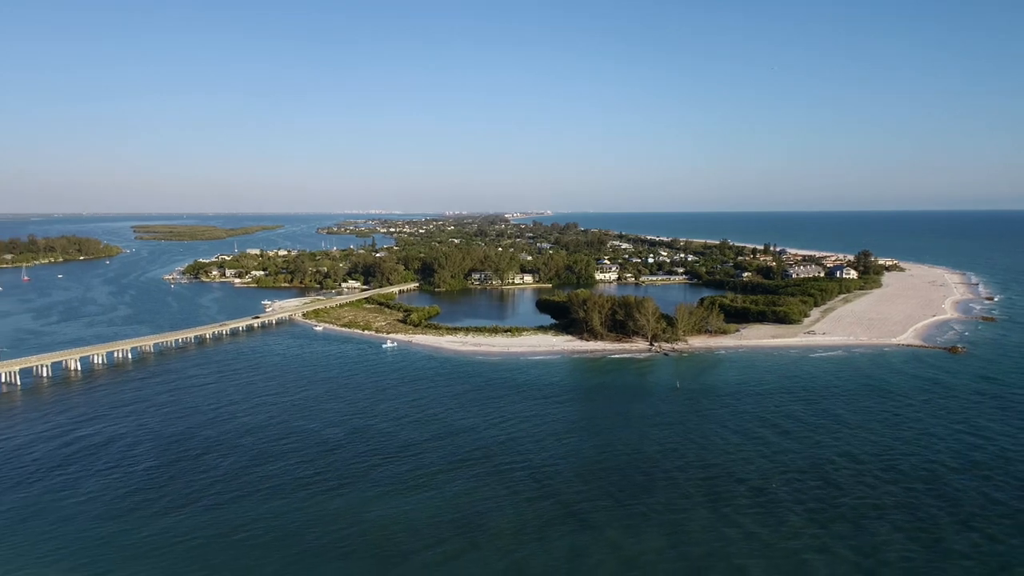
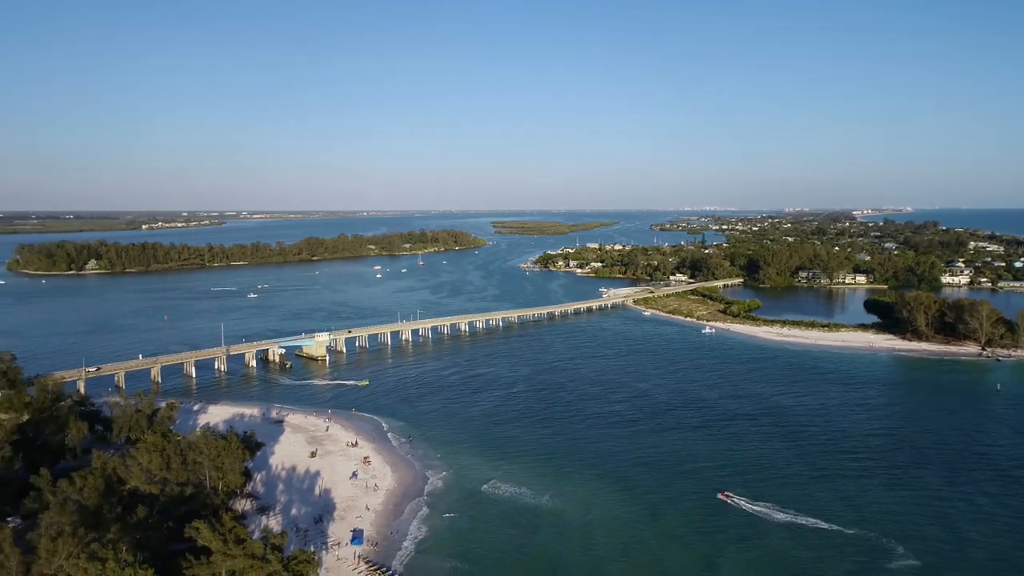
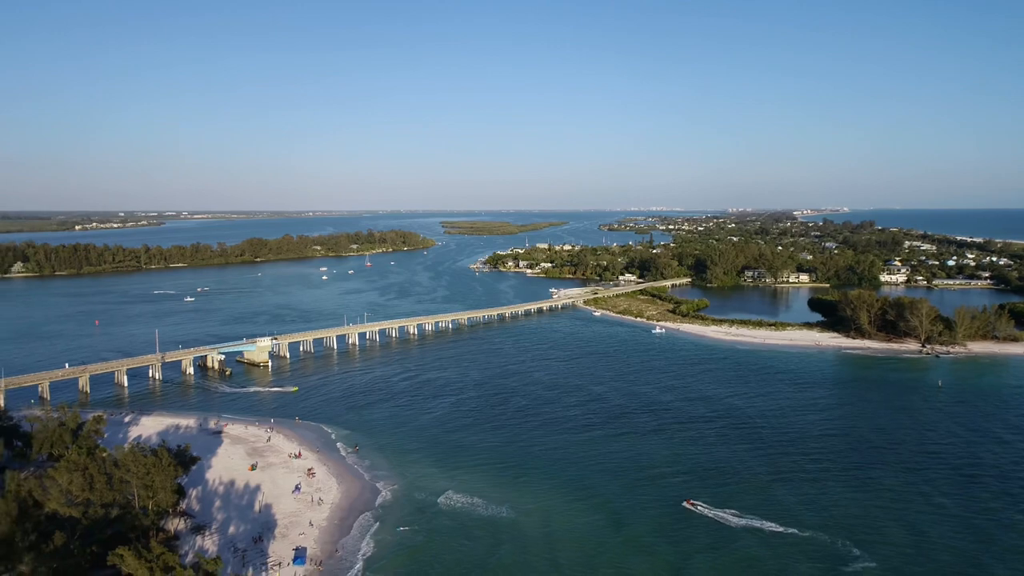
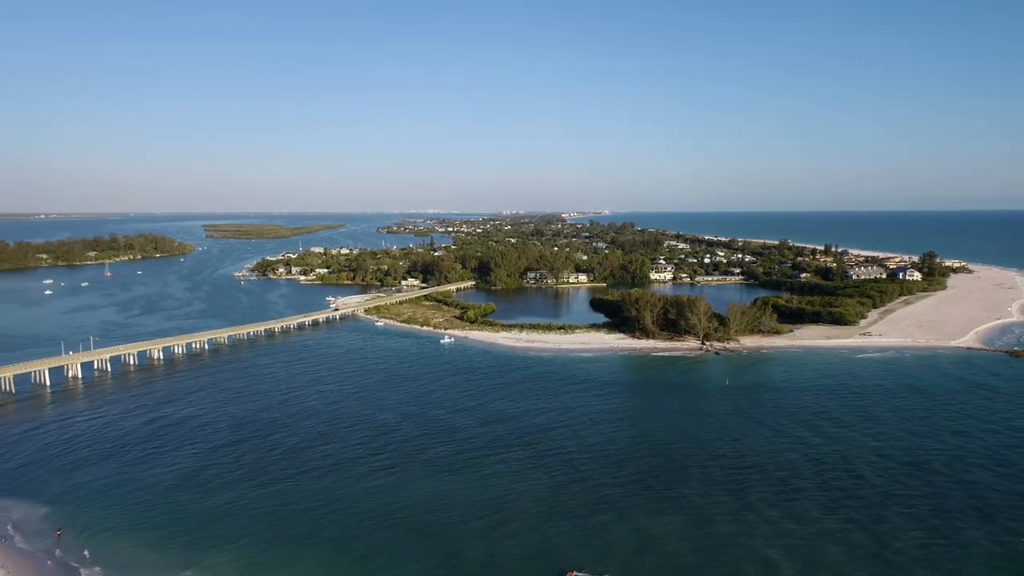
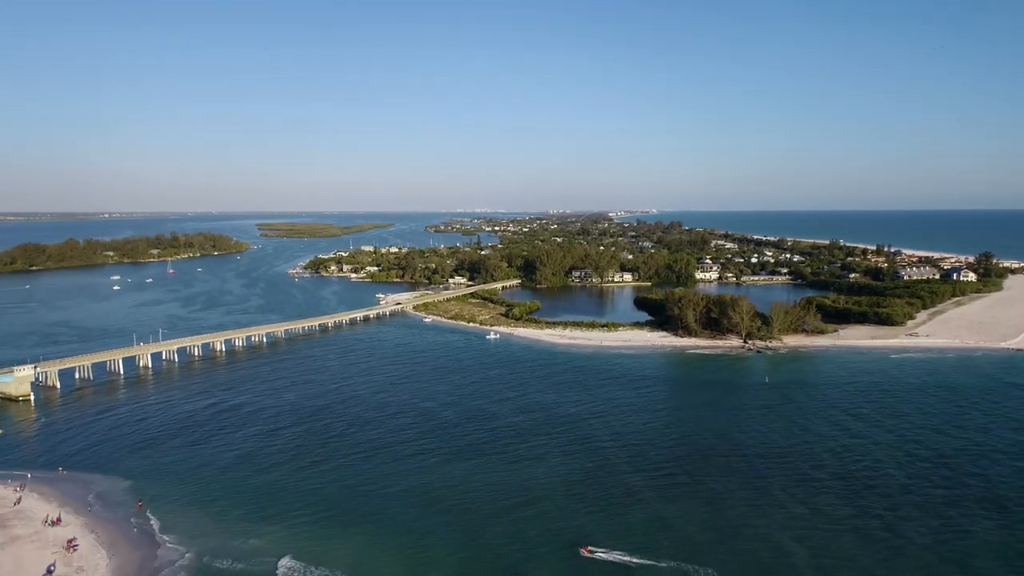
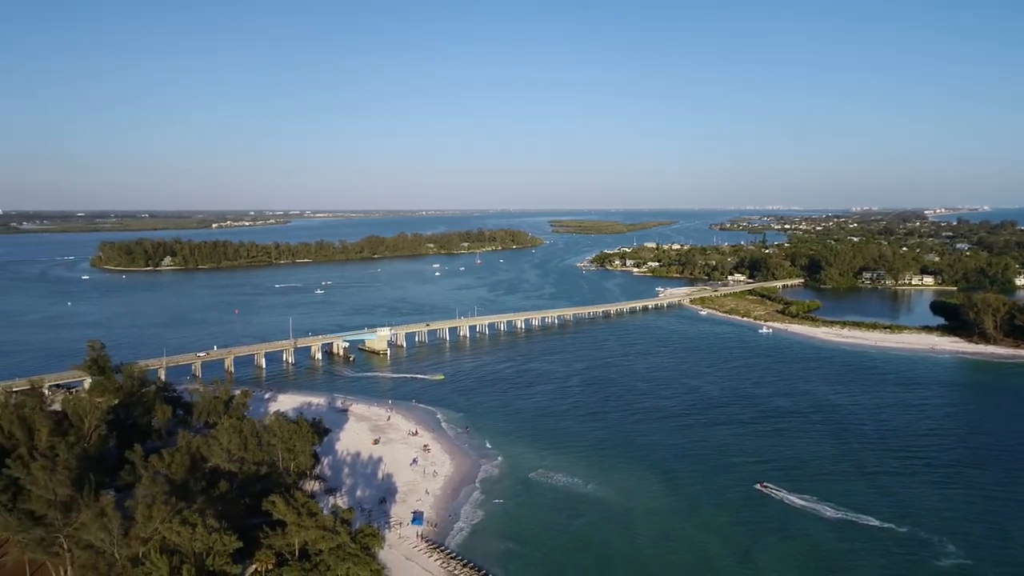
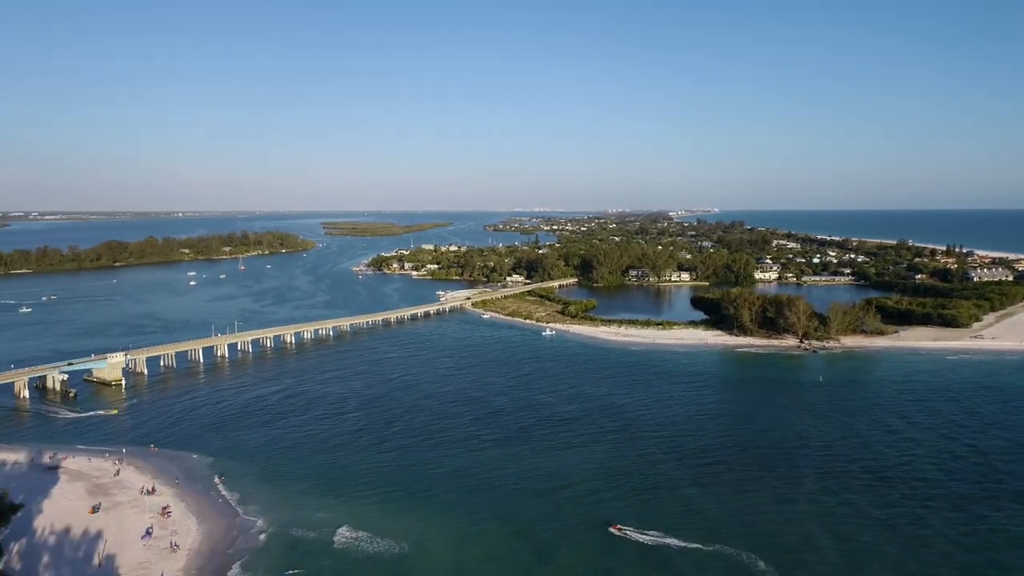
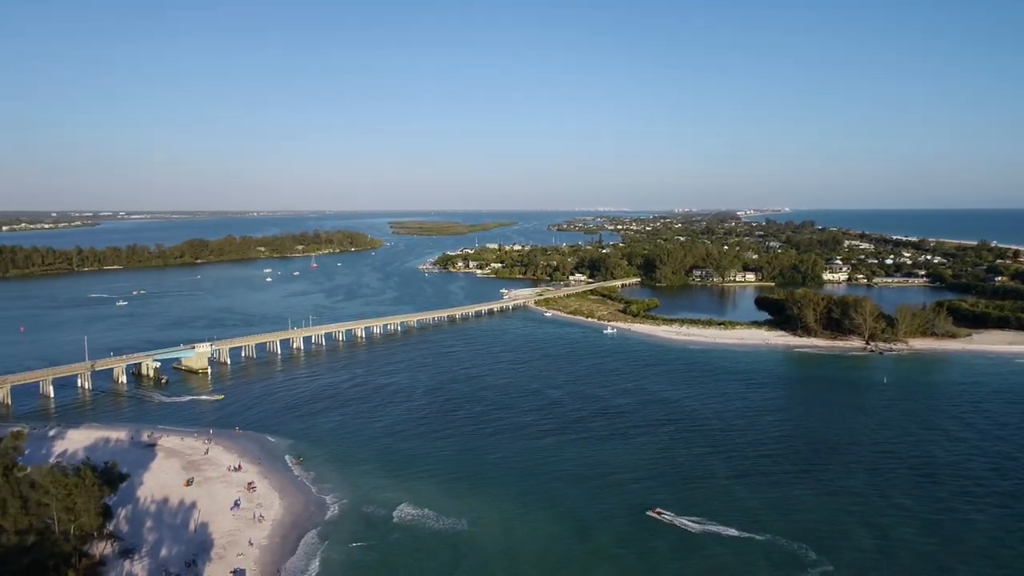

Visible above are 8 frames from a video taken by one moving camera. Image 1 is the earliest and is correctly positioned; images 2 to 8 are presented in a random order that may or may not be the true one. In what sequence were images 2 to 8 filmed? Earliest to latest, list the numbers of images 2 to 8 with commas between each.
4, 5, 7, 8, 3, 2, 6
